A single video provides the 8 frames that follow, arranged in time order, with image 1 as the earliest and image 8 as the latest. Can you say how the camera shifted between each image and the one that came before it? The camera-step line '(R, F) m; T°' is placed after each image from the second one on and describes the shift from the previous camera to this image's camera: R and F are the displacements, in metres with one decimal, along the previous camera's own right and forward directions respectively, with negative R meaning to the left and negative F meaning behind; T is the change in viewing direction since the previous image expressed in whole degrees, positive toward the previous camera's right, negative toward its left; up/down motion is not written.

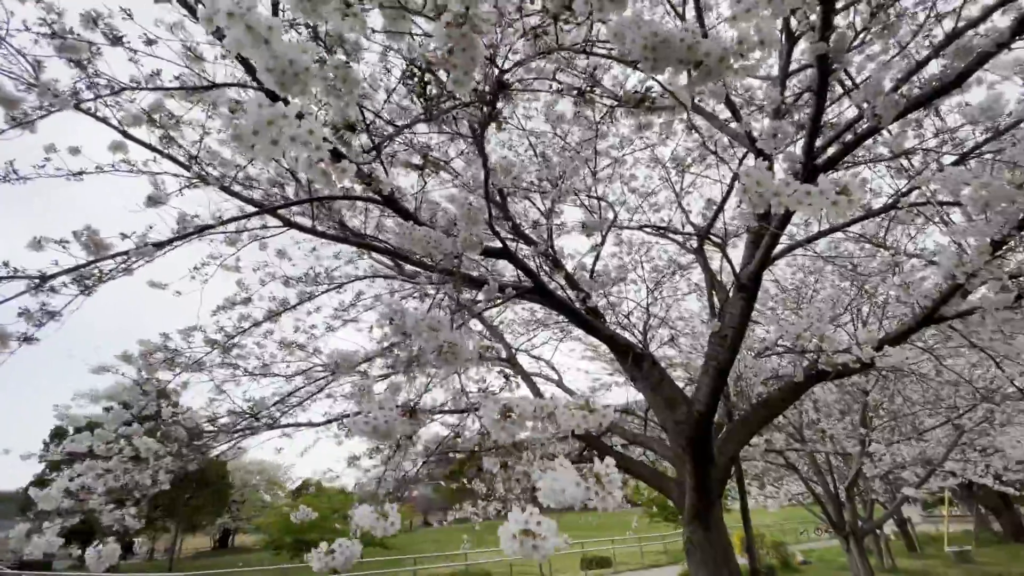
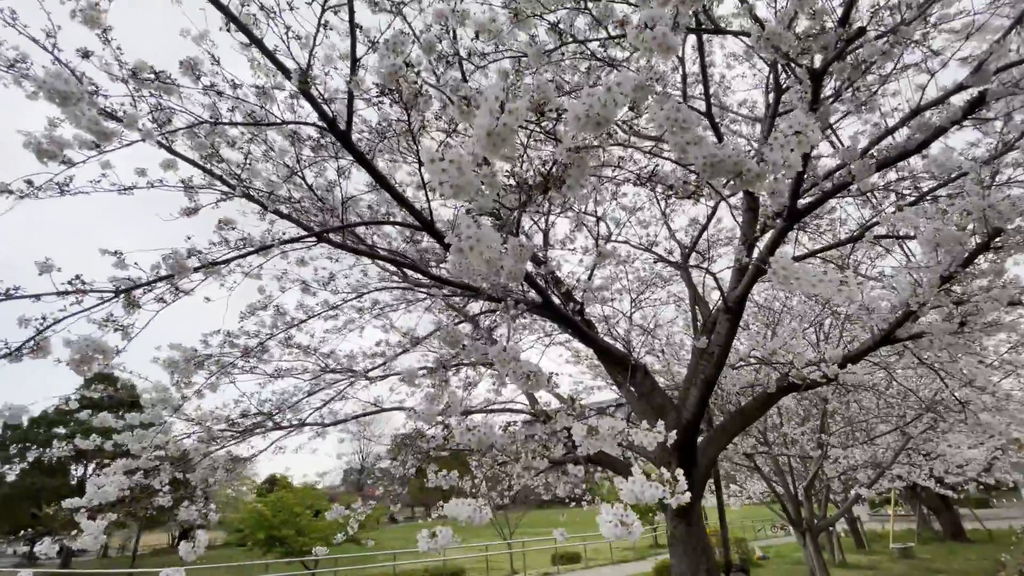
(-0.3, -0.3) m; +3°
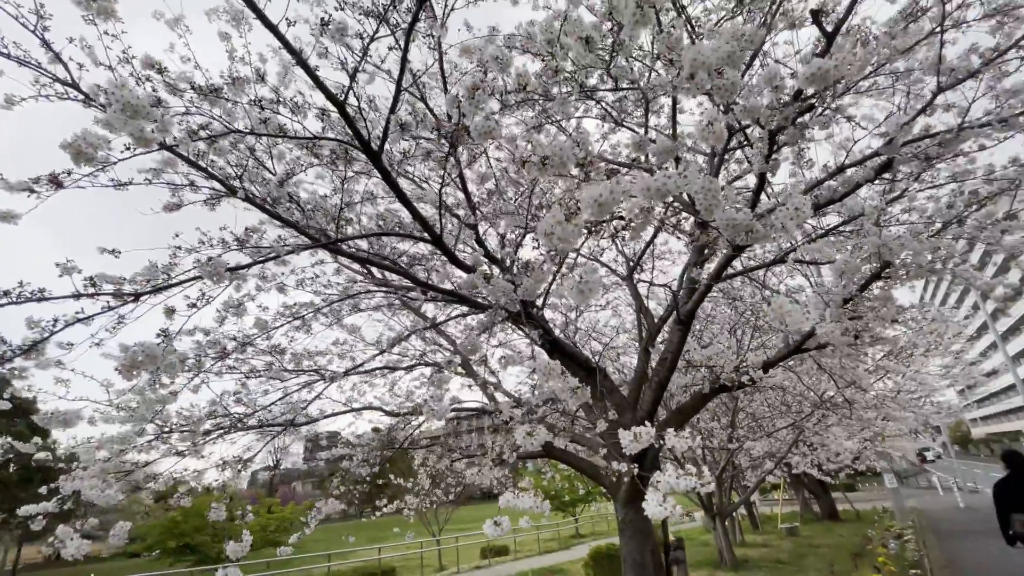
(-0.4, -0.2) m; +9°
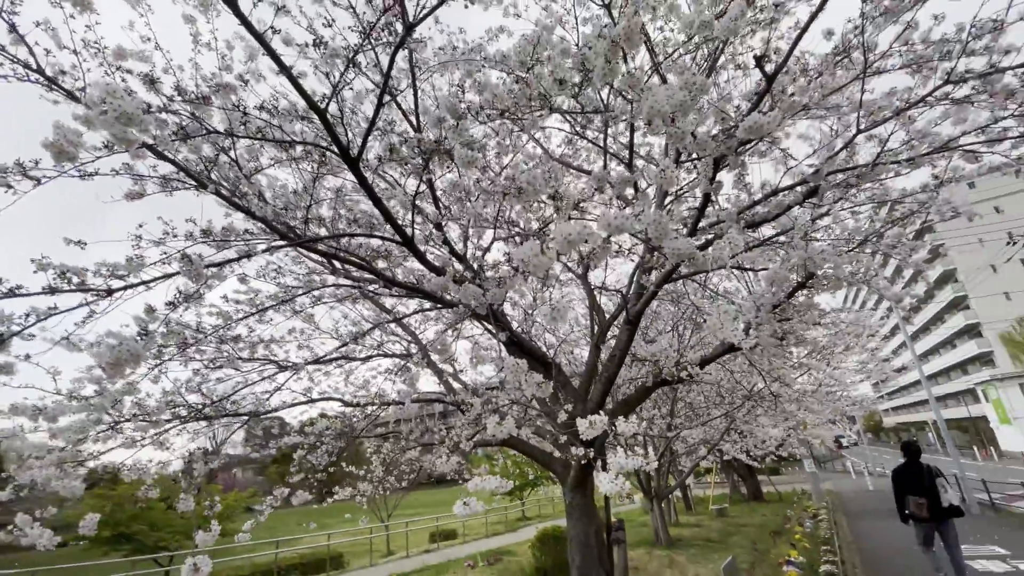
(-0.1, -0.2) m; +6°
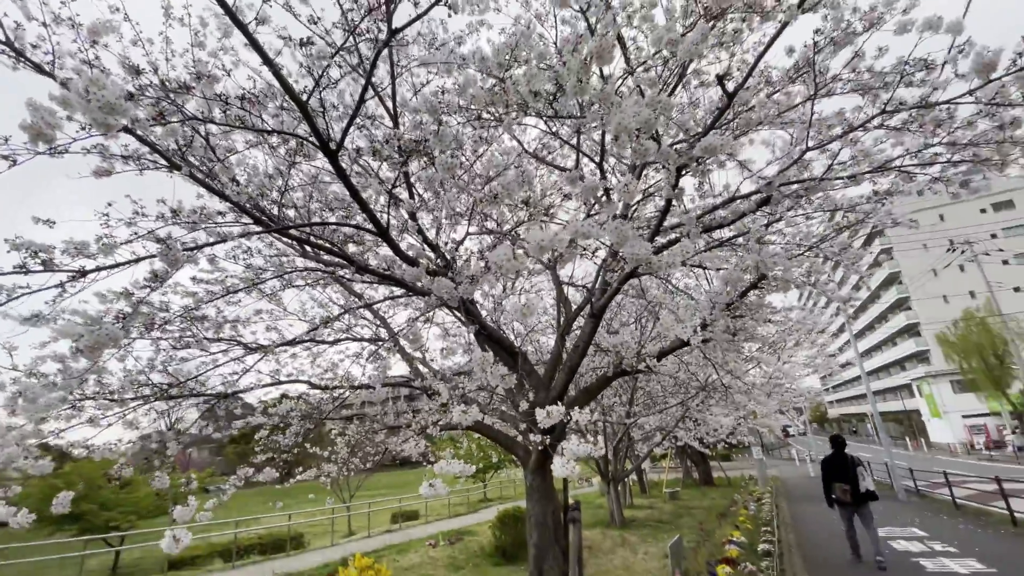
(0.0, -0.1) m; +4°
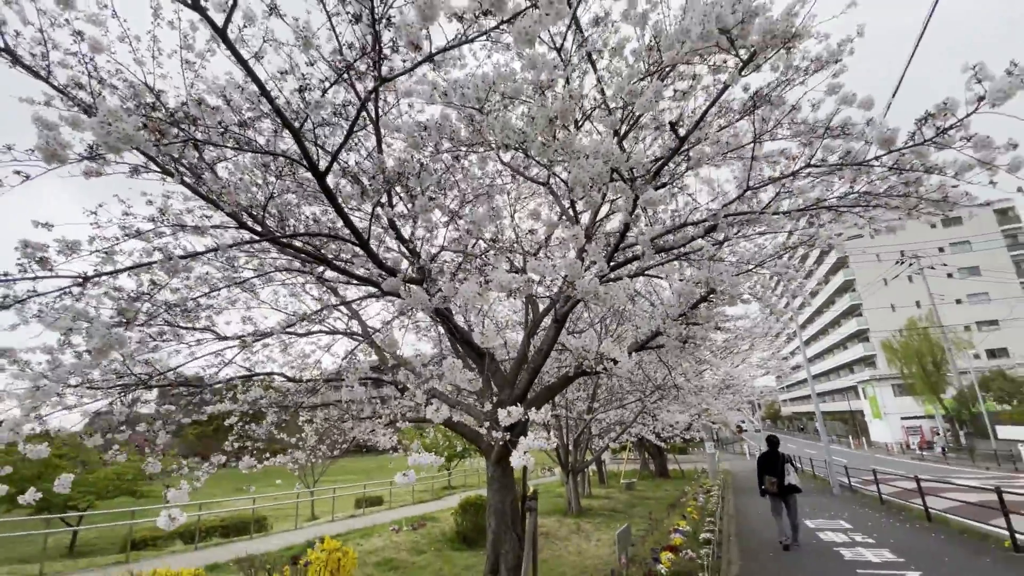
(0.0, -0.3) m; +3°
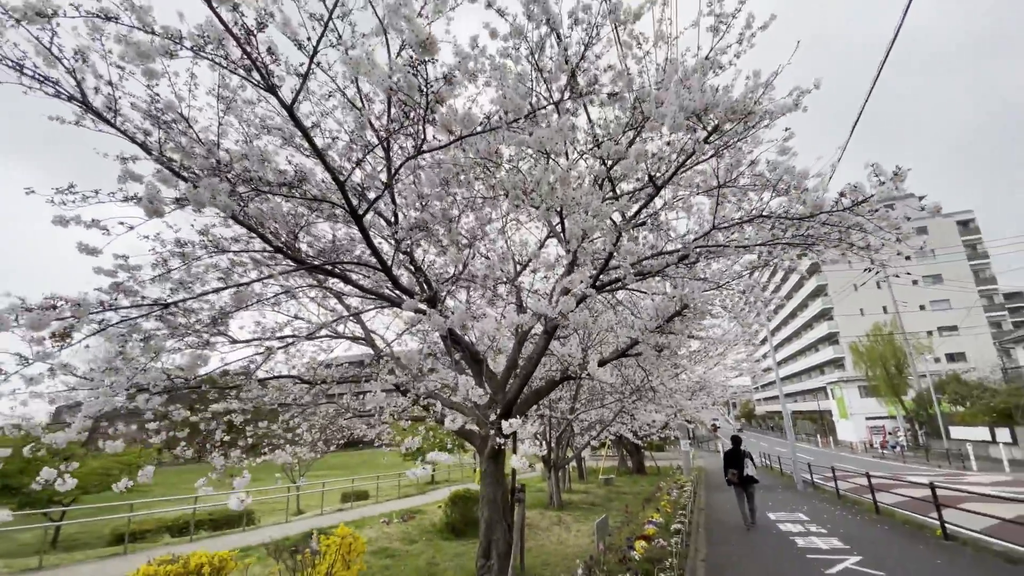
(-0.1, -0.5) m; +2°
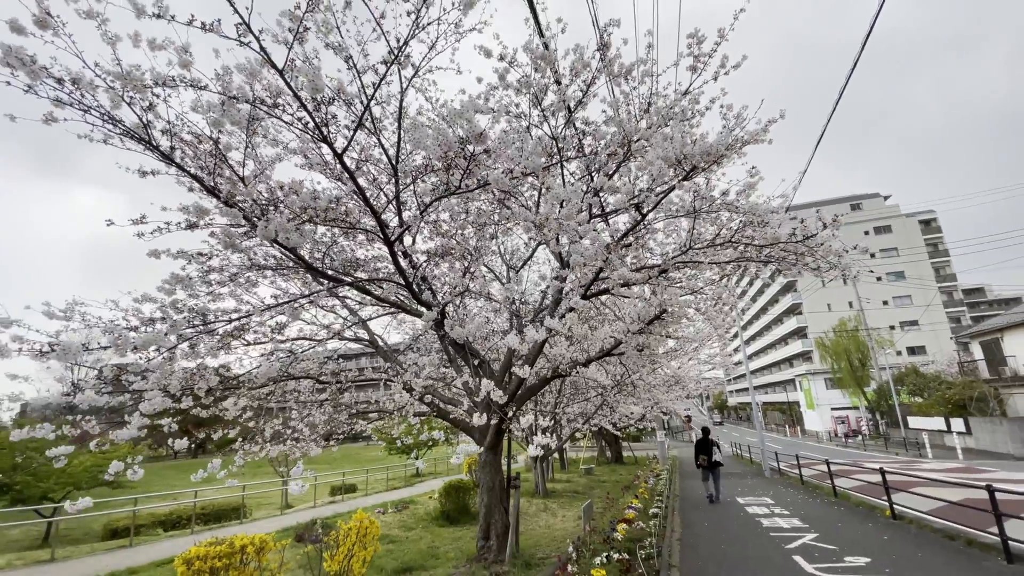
(-0.2, -0.5) m; +2°
